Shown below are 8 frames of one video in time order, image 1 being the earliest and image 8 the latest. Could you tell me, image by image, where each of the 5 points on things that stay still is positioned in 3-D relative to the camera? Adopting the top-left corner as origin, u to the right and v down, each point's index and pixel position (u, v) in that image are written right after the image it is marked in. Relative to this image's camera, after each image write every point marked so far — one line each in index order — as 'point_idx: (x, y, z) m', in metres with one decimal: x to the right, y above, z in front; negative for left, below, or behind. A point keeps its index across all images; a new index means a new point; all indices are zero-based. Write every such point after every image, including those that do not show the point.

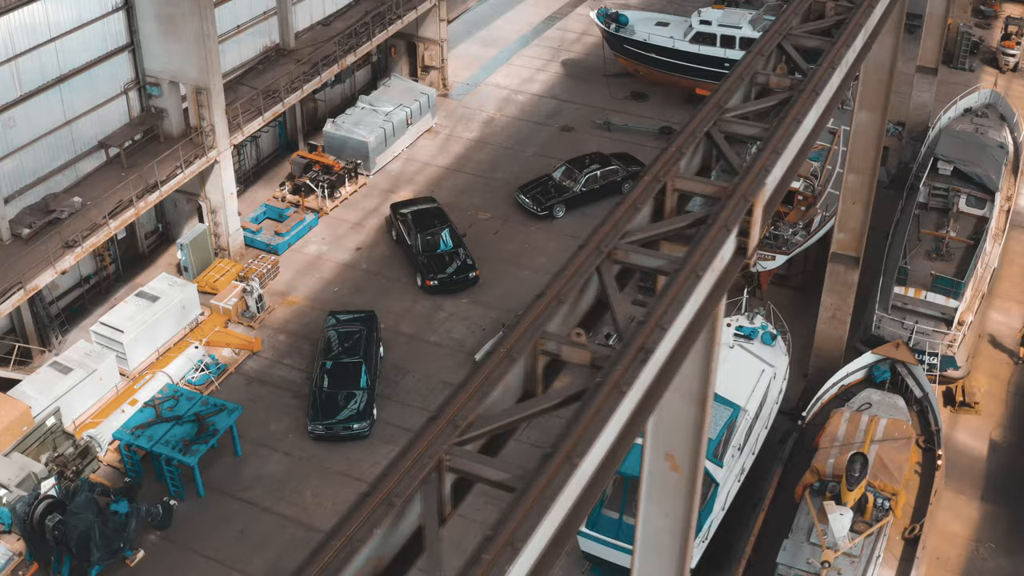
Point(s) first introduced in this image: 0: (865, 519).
0: (+5.3, -3.4, +16.2) m
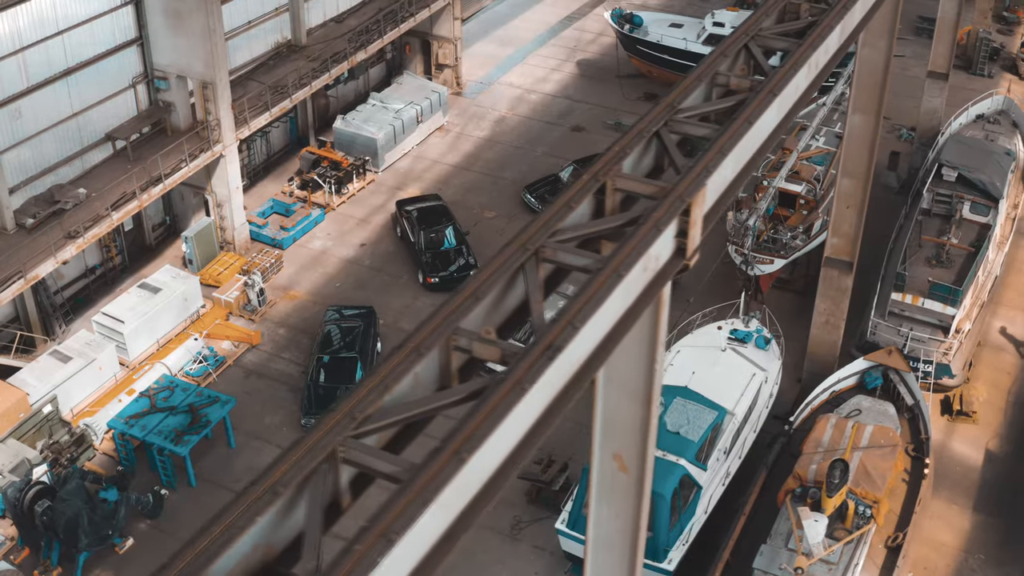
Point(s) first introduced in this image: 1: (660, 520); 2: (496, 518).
0: (+4.9, -3.5, +16.1) m
1: (+2.2, -3.5, +16.4) m
2: (-0.3, -4.1, +19.5) m
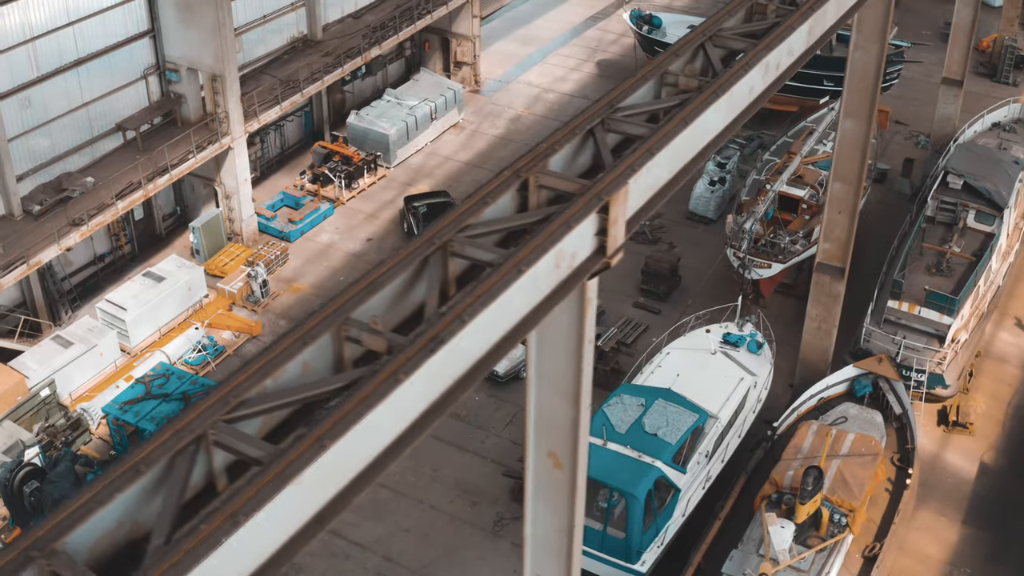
0: (+4.5, -3.6, +15.9) m
1: (+1.8, -3.6, +16.3) m
2: (-0.6, -4.1, +19.6) m
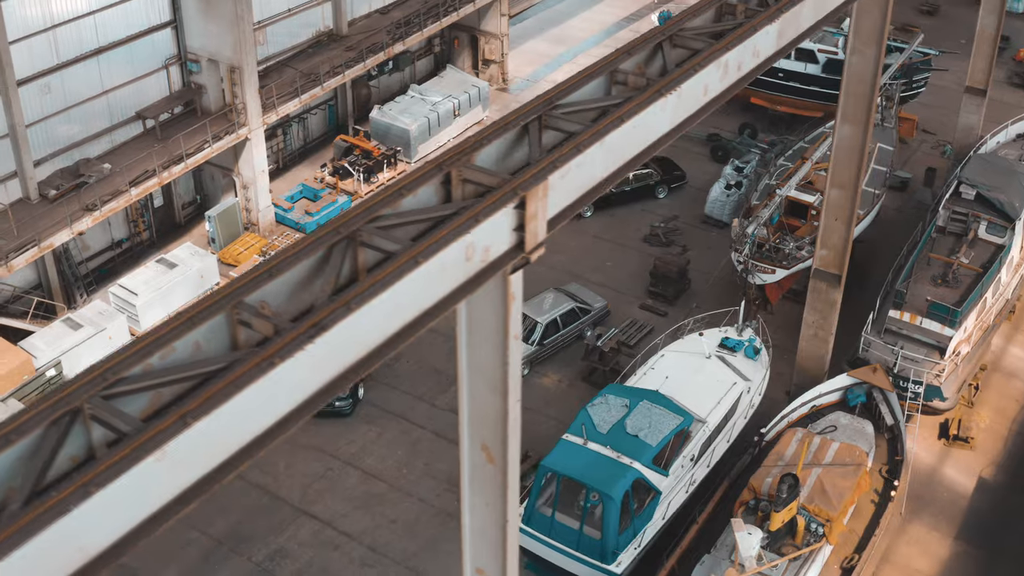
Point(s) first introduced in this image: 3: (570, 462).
0: (+4.1, -3.7, +15.8) m
1: (+1.4, -3.6, +16.3) m
2: (-0.9, -4.0, +19.7) m
3: (+0.9, -2.7, +16.9) m
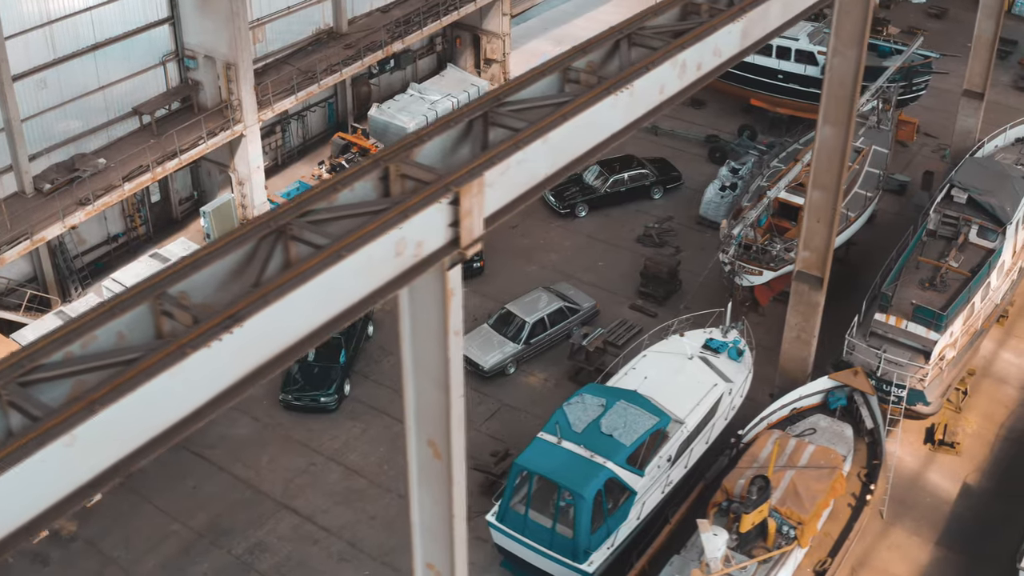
0: (+3.6, -3.7, +15.7) m
1: (+1.0, -3.5, +16.3) m
2: (-1.2, -3.9, +19.7) m
3: (+0.5, -2.7, +16.9) m
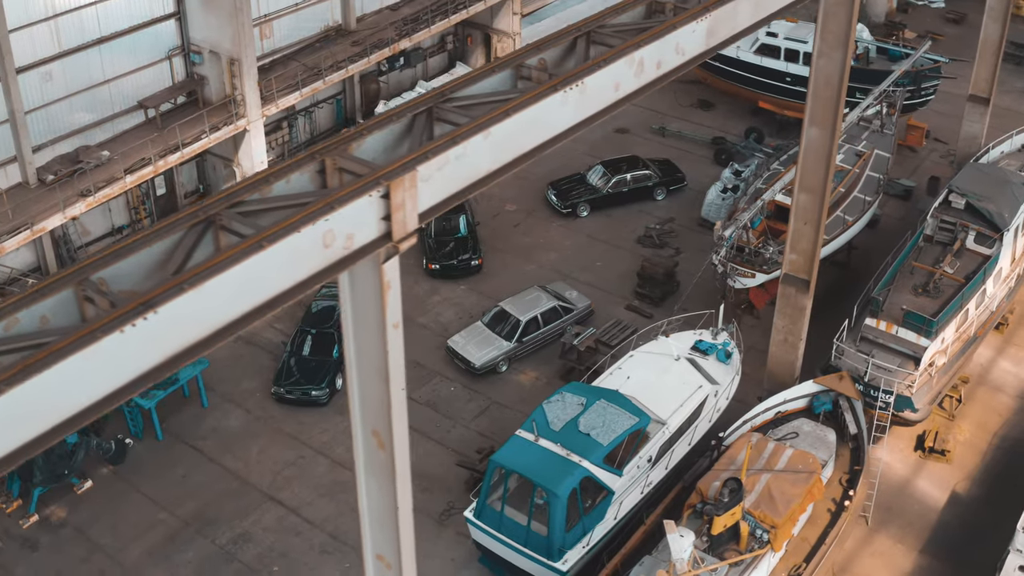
0: (+3.2, -3.7, +15.6) m
1: (+0.6, -3.5, +16.3) m
2: (-1.5, -3.9, +19.8) m
3: (+0.1, -2.6, +16.9) m
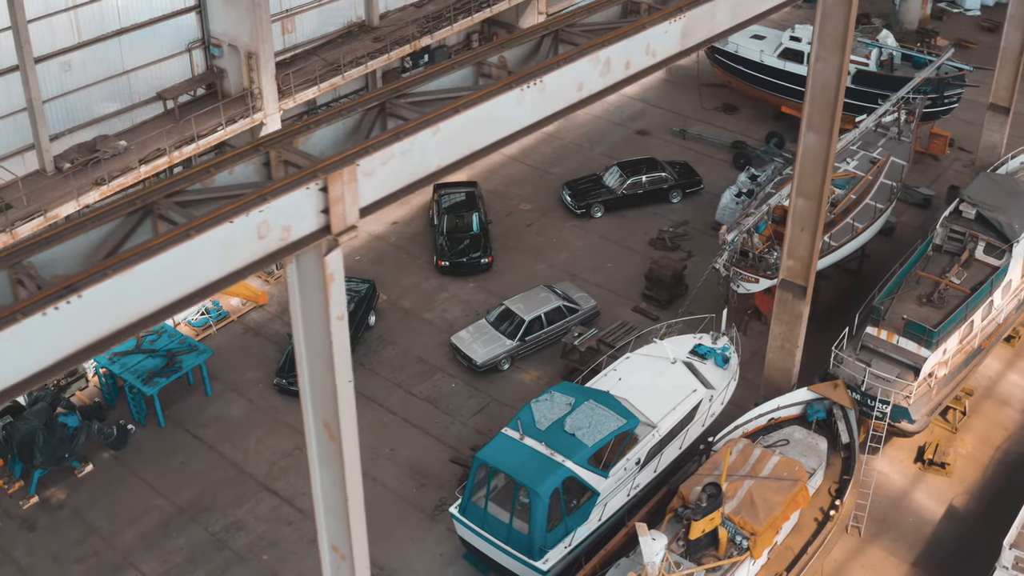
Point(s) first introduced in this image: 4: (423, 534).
0: (+2.9, -3.8, +15.5) m
1: (+0.3, -3.5, +16.3) m
2: (-1.7, -3.8, +19.9) m
3: (-0.1, -2.6, +16.9) m
4: (-1.5, -4.3, +19.1) m
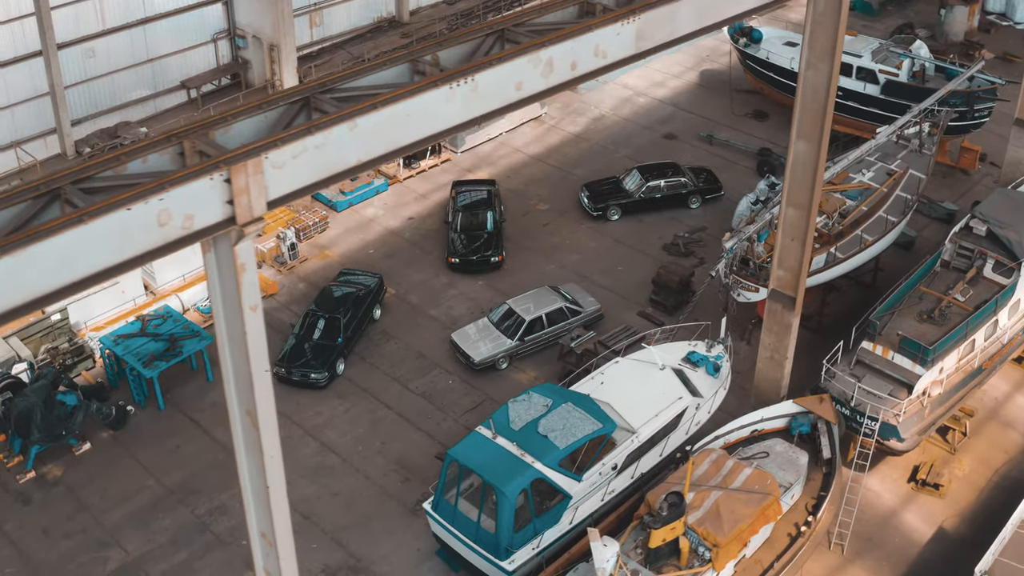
0: (+2.3, -3.9, +15.4) m
1: (-0.2, -3.5, +16.3) m
2: (-2.0, -3.7, +20.0) m
3: (-0.5, -2.6, +16.9) m
4: (-1.9, -4.3, +19.2) m
